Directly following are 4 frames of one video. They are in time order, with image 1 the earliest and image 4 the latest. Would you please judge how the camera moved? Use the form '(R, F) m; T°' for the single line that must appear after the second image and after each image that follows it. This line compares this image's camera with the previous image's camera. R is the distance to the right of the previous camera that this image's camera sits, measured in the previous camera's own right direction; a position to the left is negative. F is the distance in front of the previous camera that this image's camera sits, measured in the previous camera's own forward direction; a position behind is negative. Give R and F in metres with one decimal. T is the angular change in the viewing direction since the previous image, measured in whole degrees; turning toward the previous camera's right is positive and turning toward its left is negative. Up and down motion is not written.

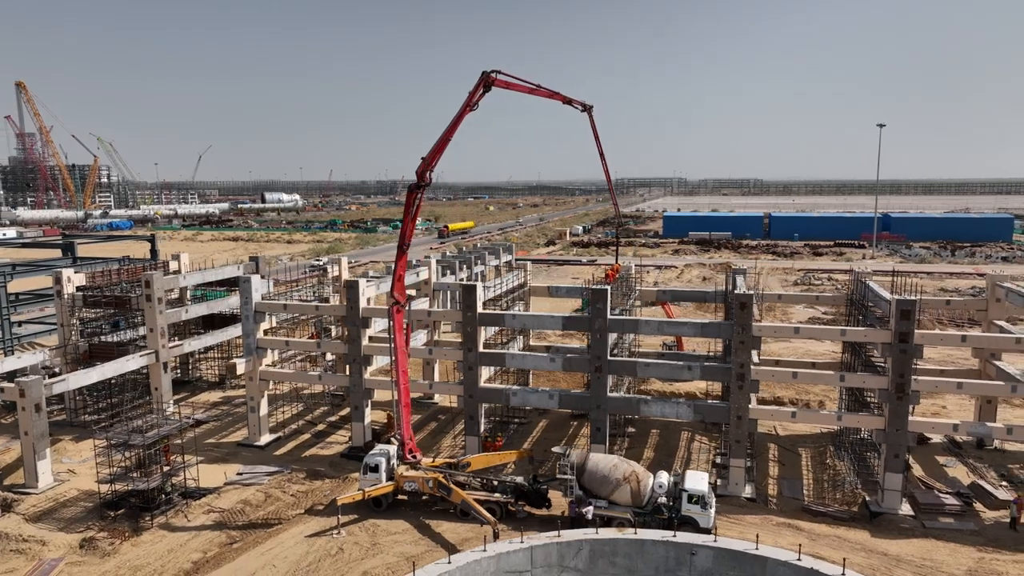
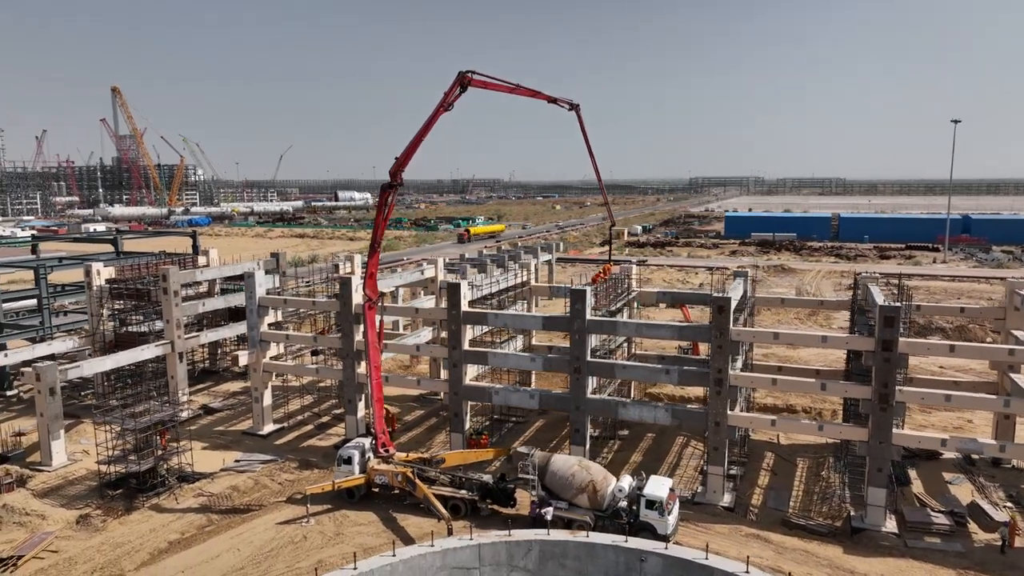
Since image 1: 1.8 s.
(+2.7, +0.1) m; -6°
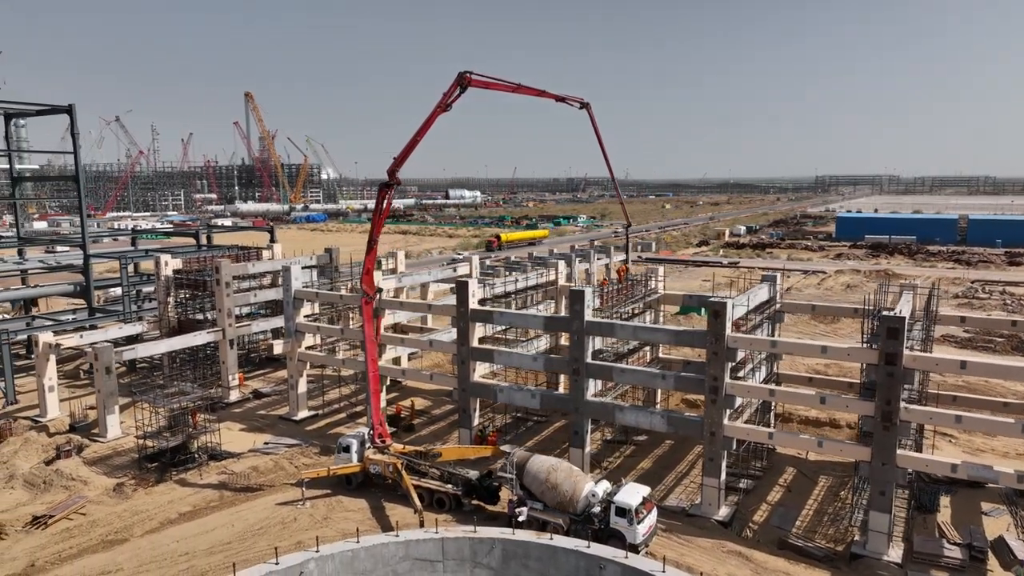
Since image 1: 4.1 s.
(+3.3, +0.2) m; -9°
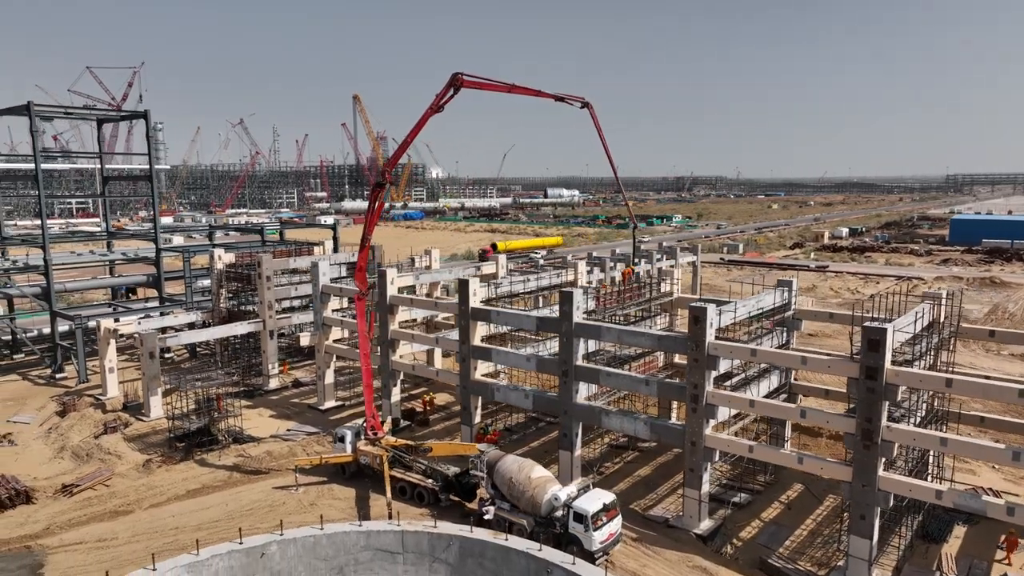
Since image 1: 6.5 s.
(+3.2, +0.2) m; -8°
